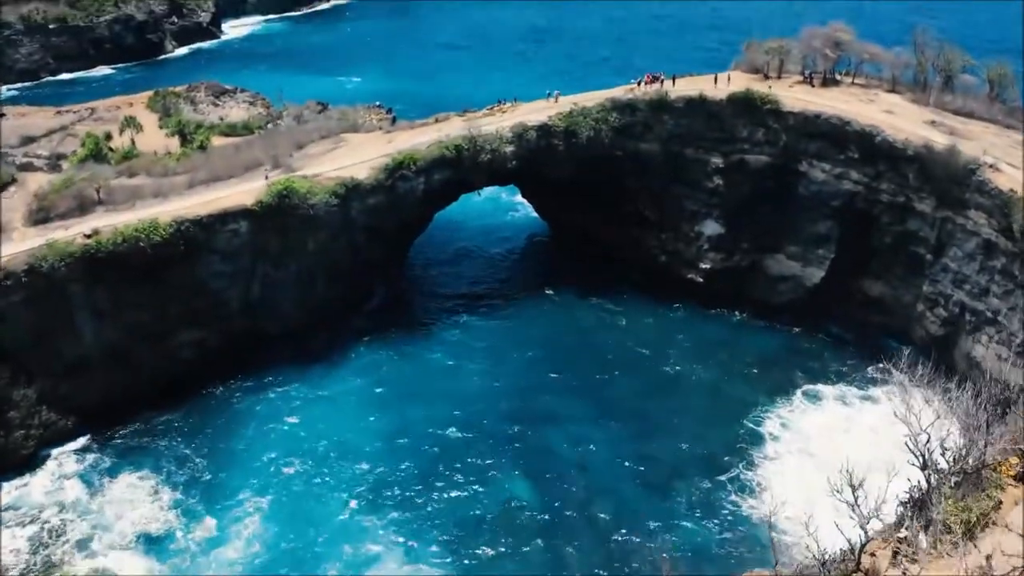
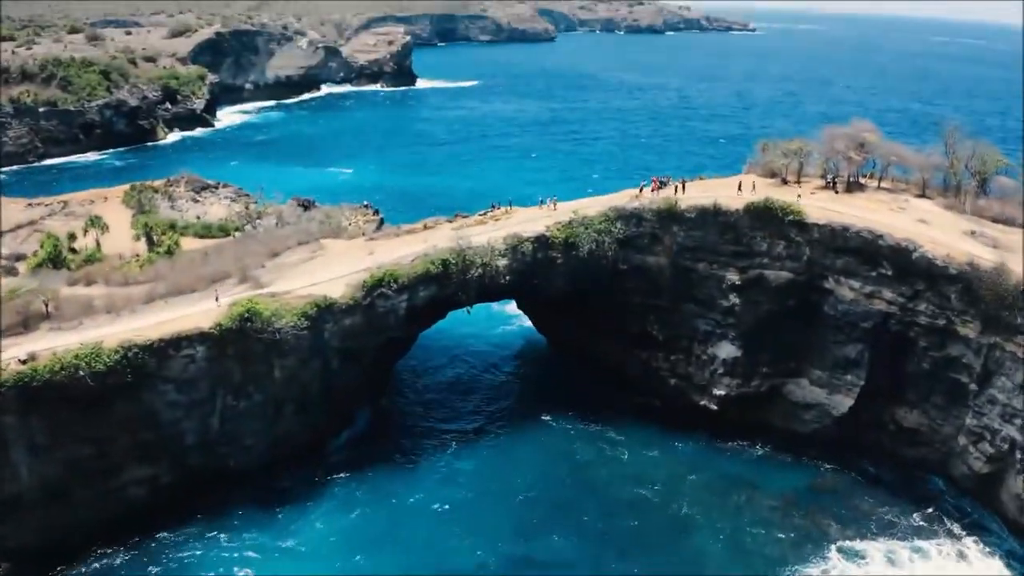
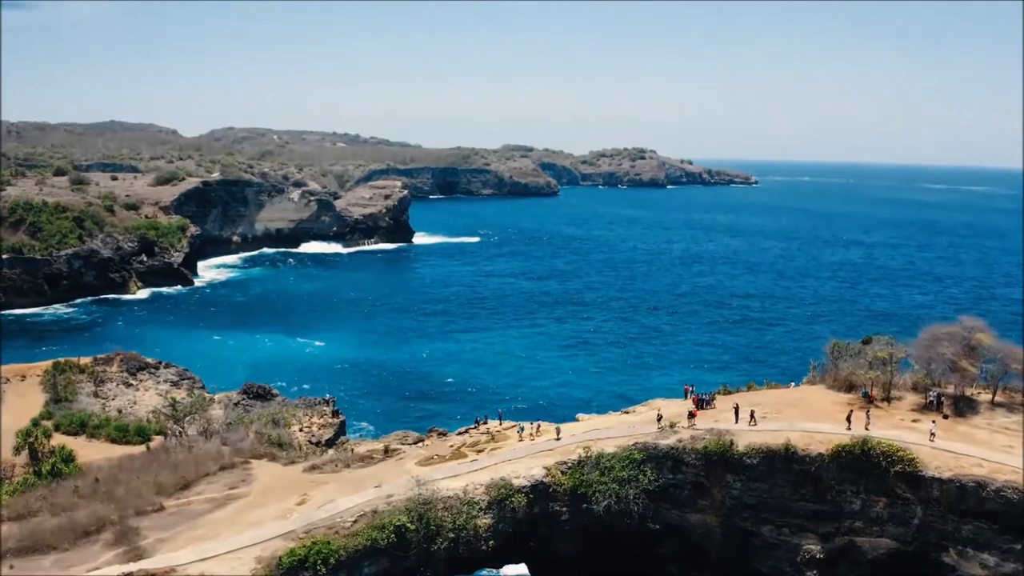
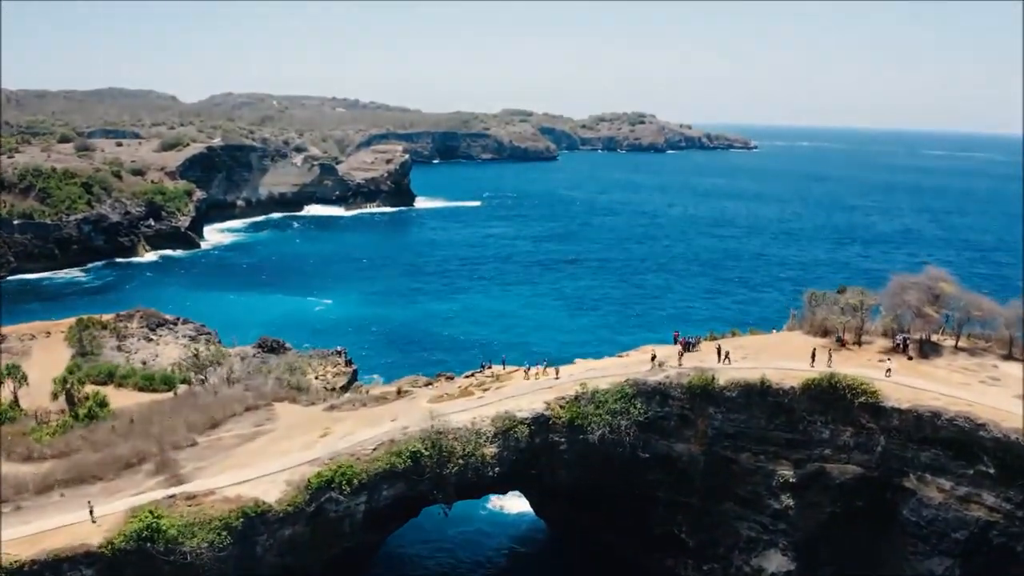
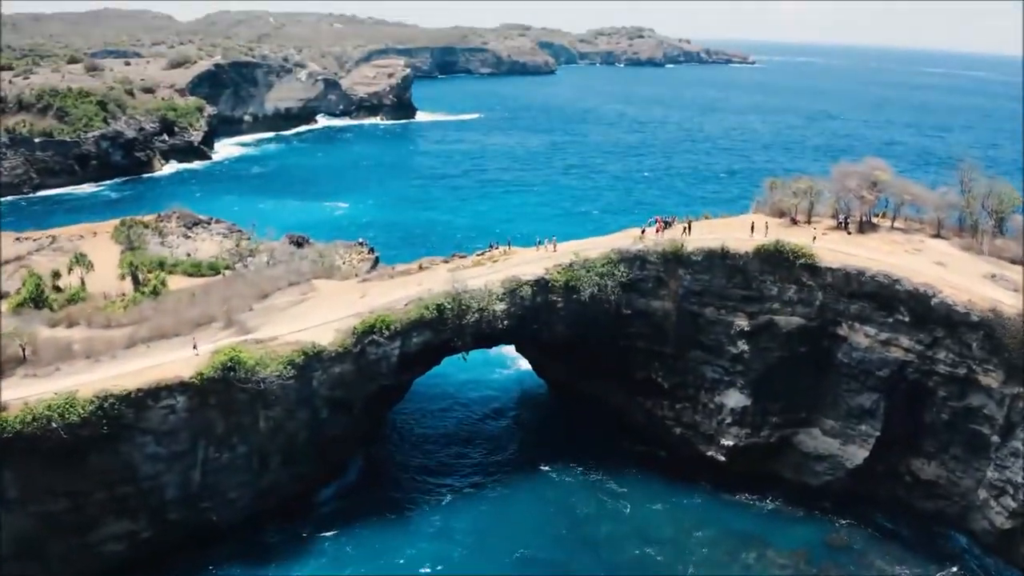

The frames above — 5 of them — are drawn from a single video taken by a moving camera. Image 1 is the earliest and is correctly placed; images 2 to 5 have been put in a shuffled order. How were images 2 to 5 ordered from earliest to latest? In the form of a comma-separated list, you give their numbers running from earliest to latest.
2, 5, 4, 3
